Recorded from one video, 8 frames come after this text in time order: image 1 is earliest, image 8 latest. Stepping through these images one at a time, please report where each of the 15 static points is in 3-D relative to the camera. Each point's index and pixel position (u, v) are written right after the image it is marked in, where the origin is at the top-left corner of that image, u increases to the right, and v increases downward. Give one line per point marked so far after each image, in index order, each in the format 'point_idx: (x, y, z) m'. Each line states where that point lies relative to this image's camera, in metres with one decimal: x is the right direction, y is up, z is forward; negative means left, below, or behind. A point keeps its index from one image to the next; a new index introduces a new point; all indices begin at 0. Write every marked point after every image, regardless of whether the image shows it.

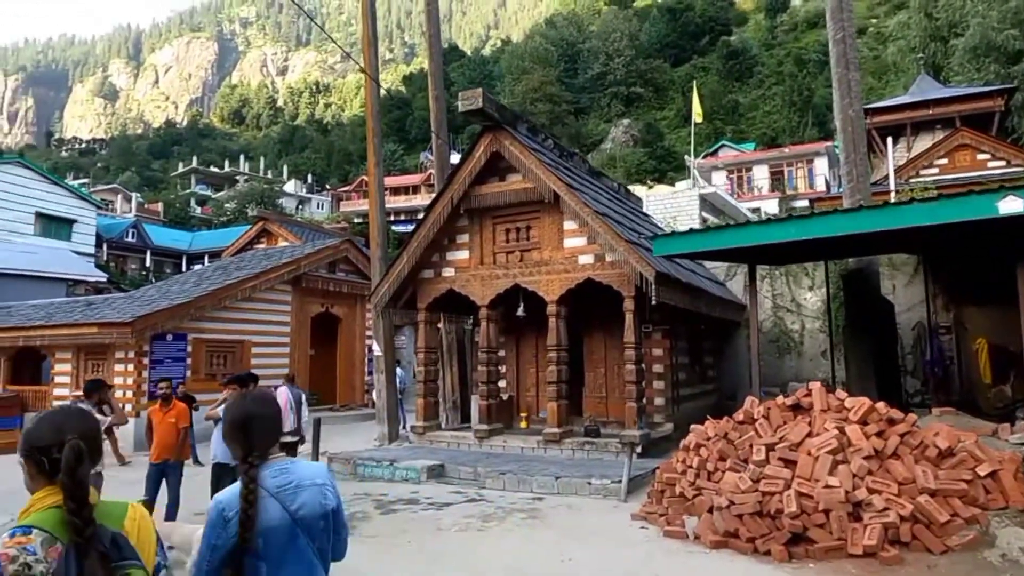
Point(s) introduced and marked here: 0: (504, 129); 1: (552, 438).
0: (-0.1, +2.9, +12.0) m
1: (+0.7, -2.7, +11.7) m
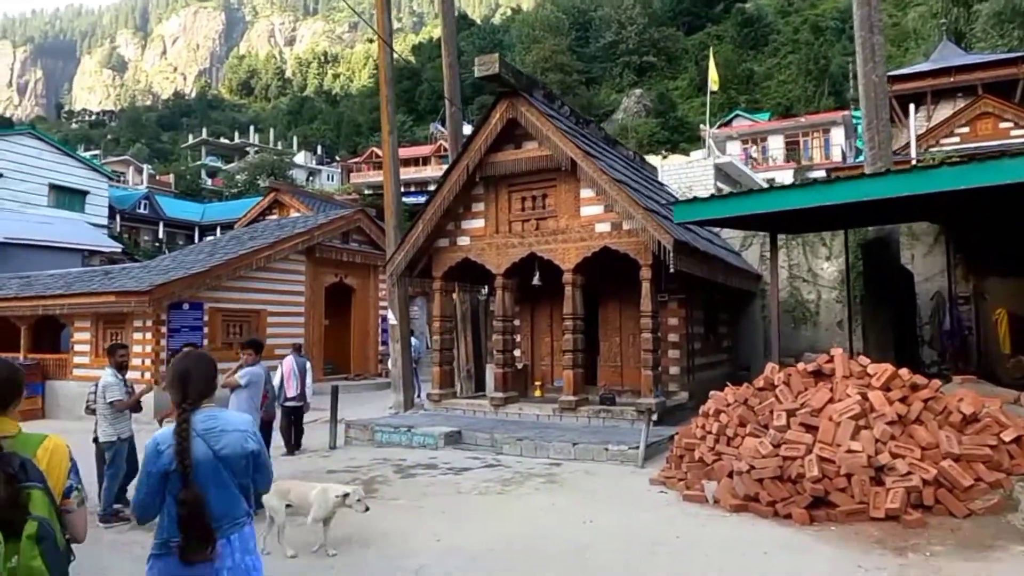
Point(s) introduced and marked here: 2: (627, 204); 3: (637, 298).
0: (+0.2, +3.5, +11.9) m
1: (+1.0, -2.1, +11.8) m
2: (+2.0, +1.4, +11.0) m
3: (+2.6, -0.2, +13.4) m
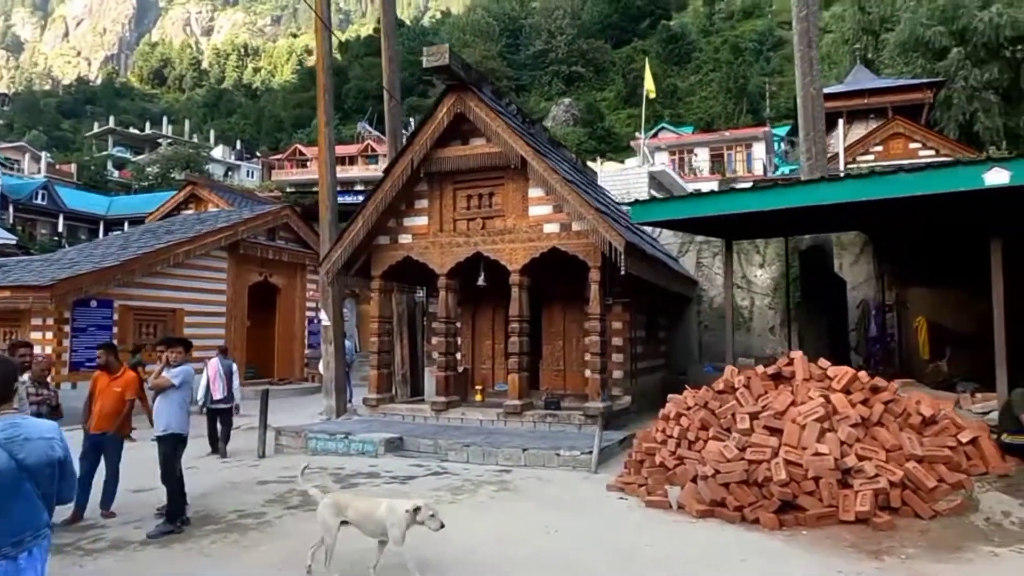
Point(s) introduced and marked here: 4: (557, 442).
0: (-0.7, +3.5, +11.5) m
1: (0.0, -2.1, +11.5) m
2: (+1.1, +1.4, +10.8) m
3: (+1.4, -0.3, +13.3) m
4: (+0.7, -2.3, +9.9) m
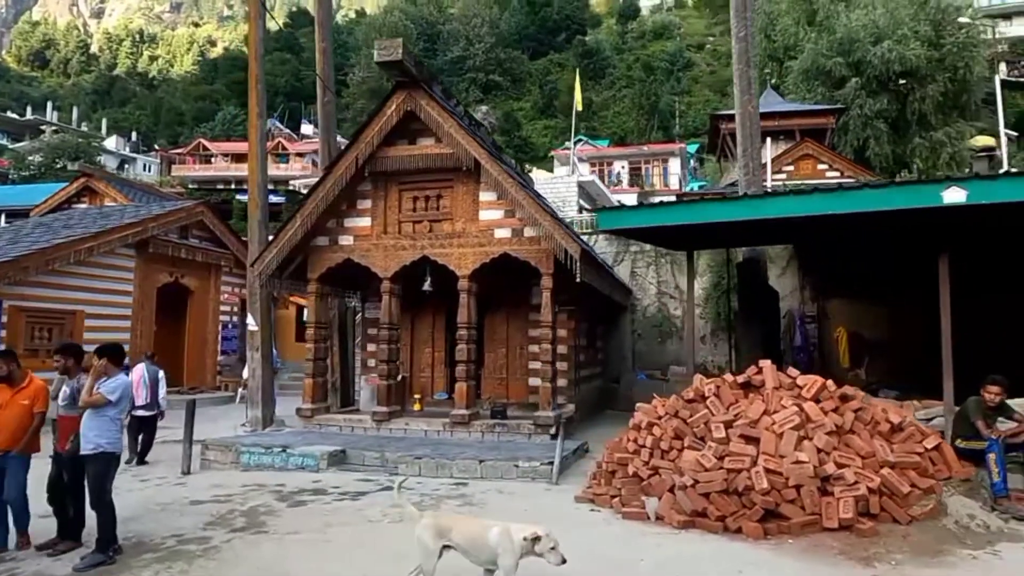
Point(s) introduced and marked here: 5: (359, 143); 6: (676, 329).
0: (-1.5, +3.4, +11.1) m
1: (-0.9, -2.2, +11.1) m
2: (+0.4, +1.2, +10.7) m
3: (+0.3, -0.4, +13.1) m
4: (0.0, -2.4, +9.6) m
5: (-2.6, +2.5, +11.4) m
6: (+4.2, -1.1, +16.8) m
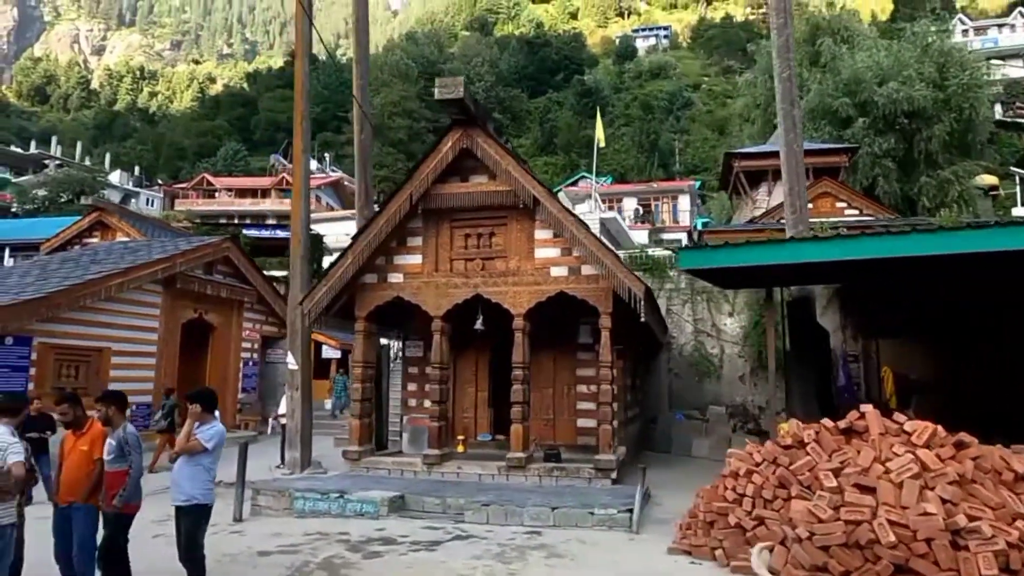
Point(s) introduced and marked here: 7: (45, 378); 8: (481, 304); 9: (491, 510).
0: (-0.6, +2.7, +11.1) m
1: (+0.1, -2.9, +10.8) m
2: (+1.3, +0.6, +10.5) m
3: (+1.2, -1.2, +12.9) m
4: (+1.0, -3.0, +9.3) m
5: (-1.7, +1.8, +11.3) m
6: (+5.1, -2.0, +16.6) m
7: (-10.2, -2.0, +14.5) m
8: (-0.5, -0.3, +12.4) m
9: (-0.3, -3.0, +9.0) m
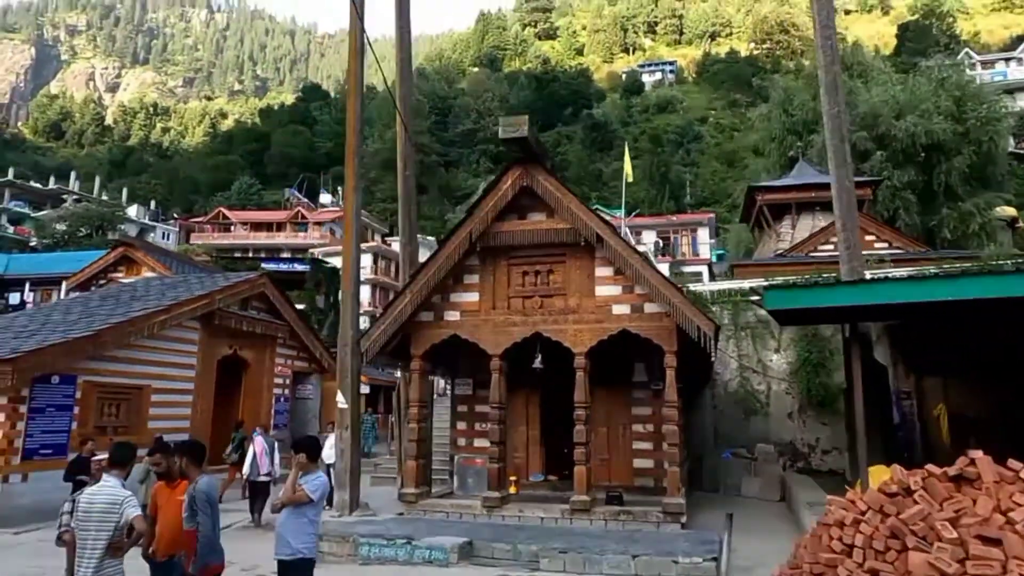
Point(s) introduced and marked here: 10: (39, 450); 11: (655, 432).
0: (+0.4, +2.1, +11.1) m
1: (+1.1, -3.5, +10.5) m
2: (+2.3, 0.0, +10.4) m
3: (+2.3, -1.9, +12.7) m
4: (+2.0, -3.5, +9.0) m
5: (-0.7, +1.2, +11.2) m
6: (+6.1, -2.9, +16.3) m
7: (-9.2, -2.8, +14.3) m
8: (+0.6, -1.0, +12.3) m
9: (+0.7, -3.6, +8.7) m
10: (-9.5, -3.3, +13.3) m
11: (+2.7, -2.7, +12.5) m
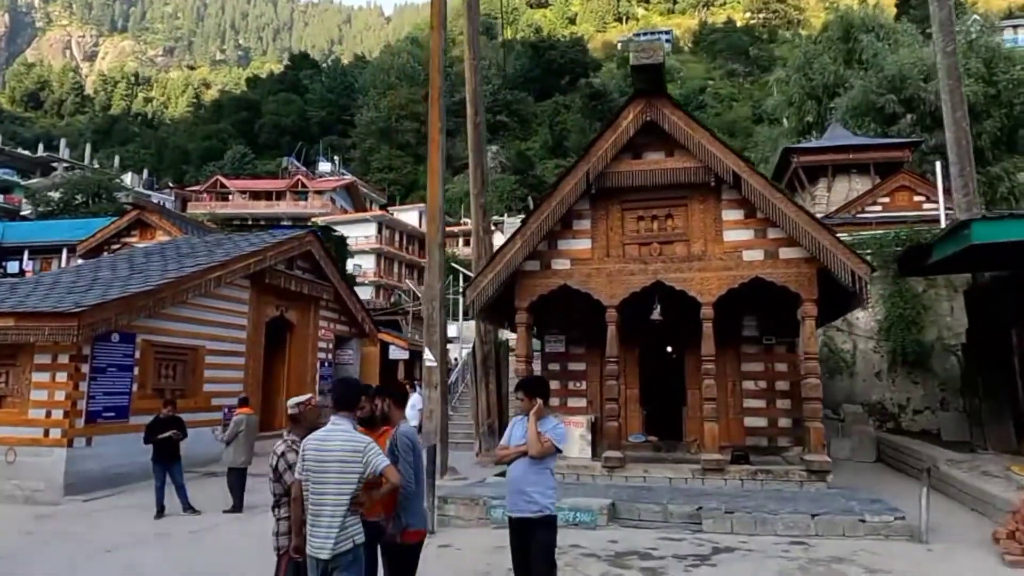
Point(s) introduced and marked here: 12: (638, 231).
0: (+2.3, +2.9, +10.1) m
1: (+3.0, -2.6, +9.8) m
2: (+4.2, +0.9, +9.6) m
3: (+4.1, -1.0, +11.9) m
4: (+3.9, -2.7, +8.3) m
5: (+1.2, +2.1, +10.3) m
6: (+7.9, -1.8, +15.7) m
7: (-7.4, -1.8, +13.4) m
8: (+2.4, -0.1, +11.5) m
9: (+2.7, -2.8, +8.0) m
10: (-7.6, -2.3, +12.3) m
11: (+4.6, -1.8, +11.7) m
12: (+2.1, +0.9, +10.7) m
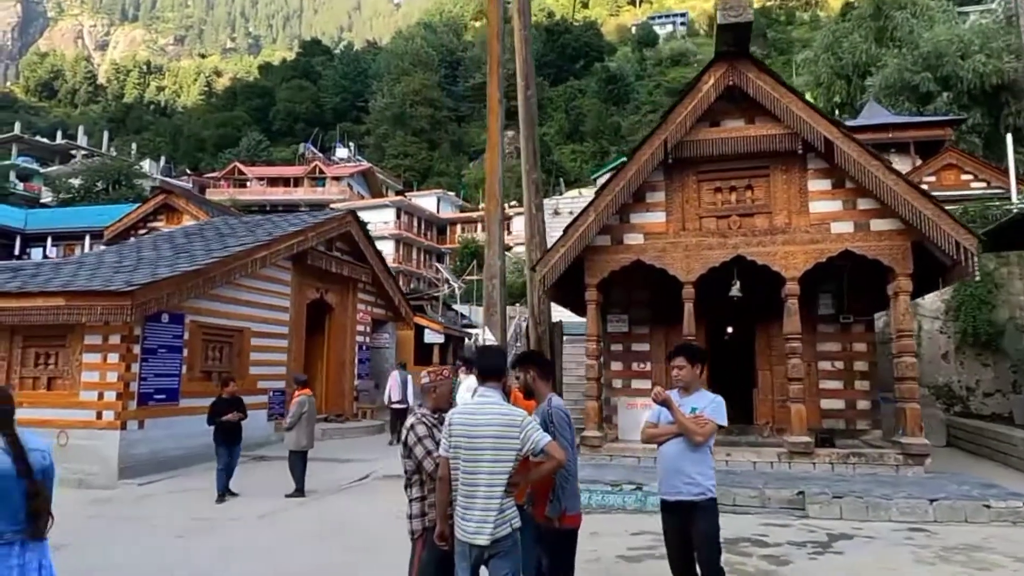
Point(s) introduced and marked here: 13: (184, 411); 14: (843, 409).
0: (+3.4, +3.3, +9.6) m
1: (+4.1, -2.3, +9.3) m
2: (+5.3, +1.2, +9.0) m
3: (+5.3, -0.6, +11.4) m
4: (+5.0, -2.4, +7.8) m
5: (+2.3, +2.4, +9.8) m
6: (+9.1, -1.3, +15.1) m
7: (-6.2, -1.4, +13.0) m
8: (+3.5, +0.3, +10.9) m
9: (+3.7, -2.4, +7.5) m
10: (-6.5, -1.9, +12.0) m
11: (+5.7, -1.4, +11.2) m
12: (+3.2, +1.3, +10.2) m
13: (-6.4, -2.4, +12.8) m
14: (+5.6, -2.0, +11.2) m
